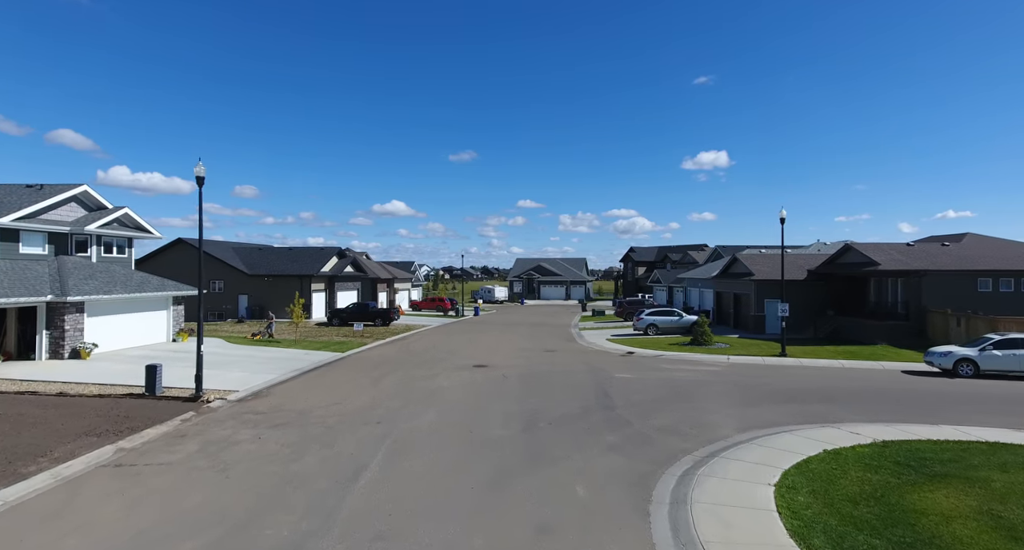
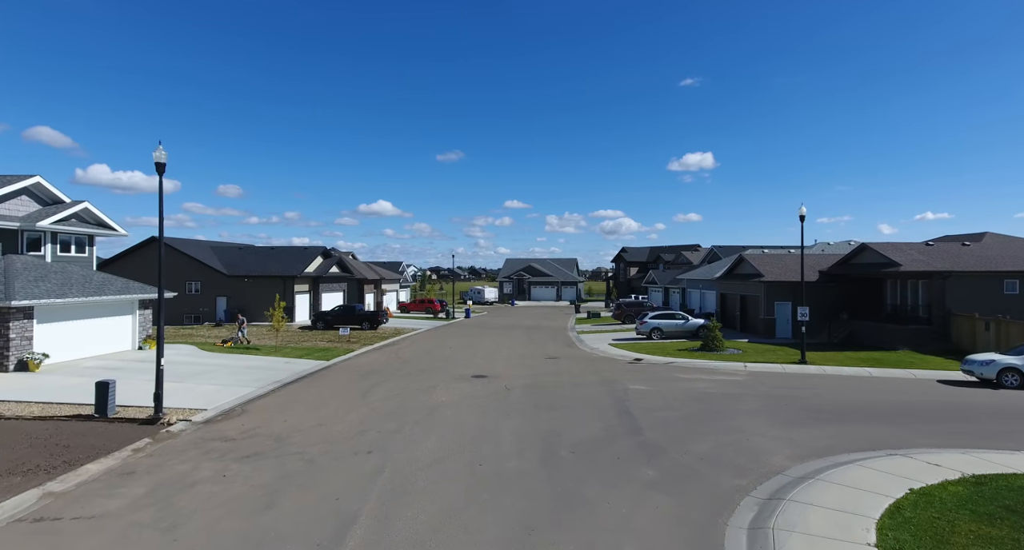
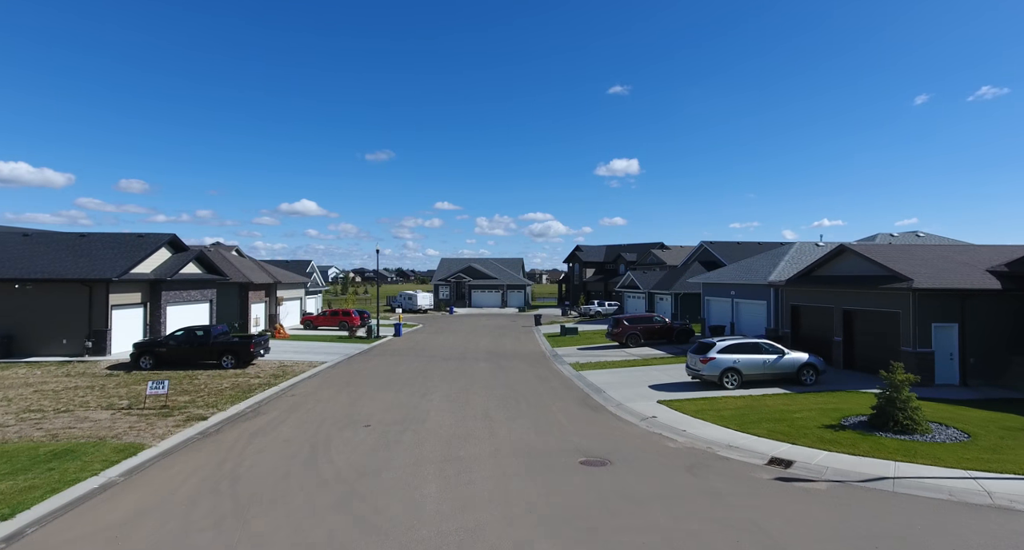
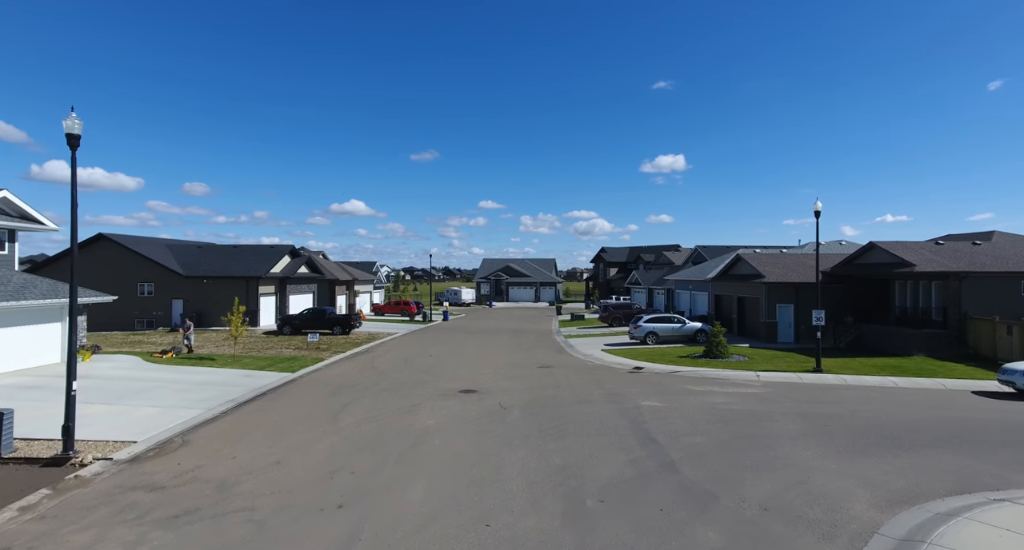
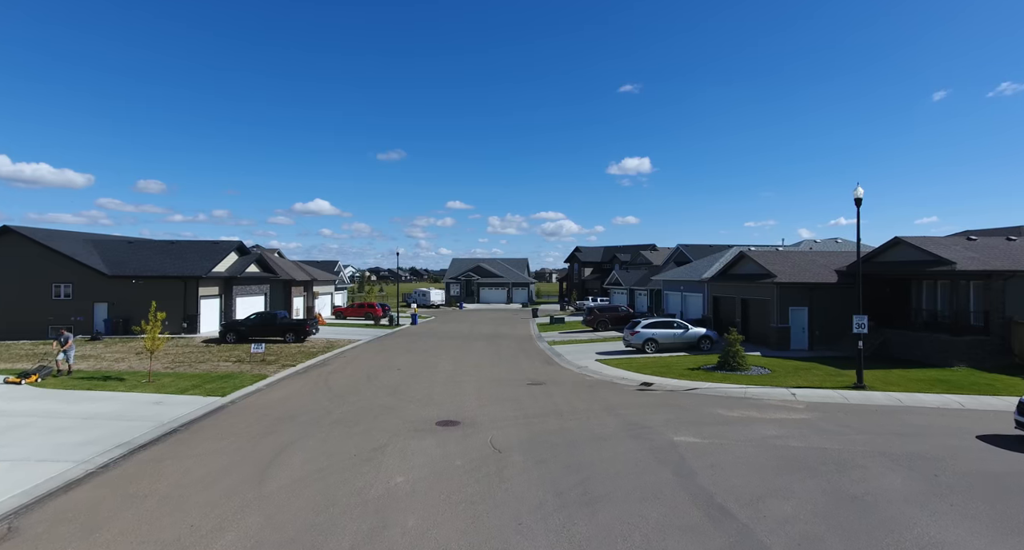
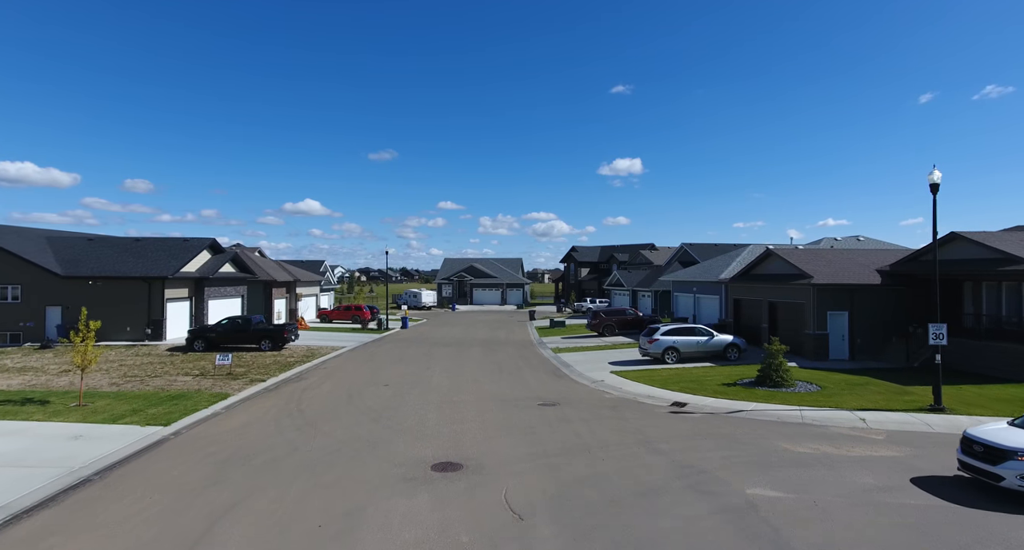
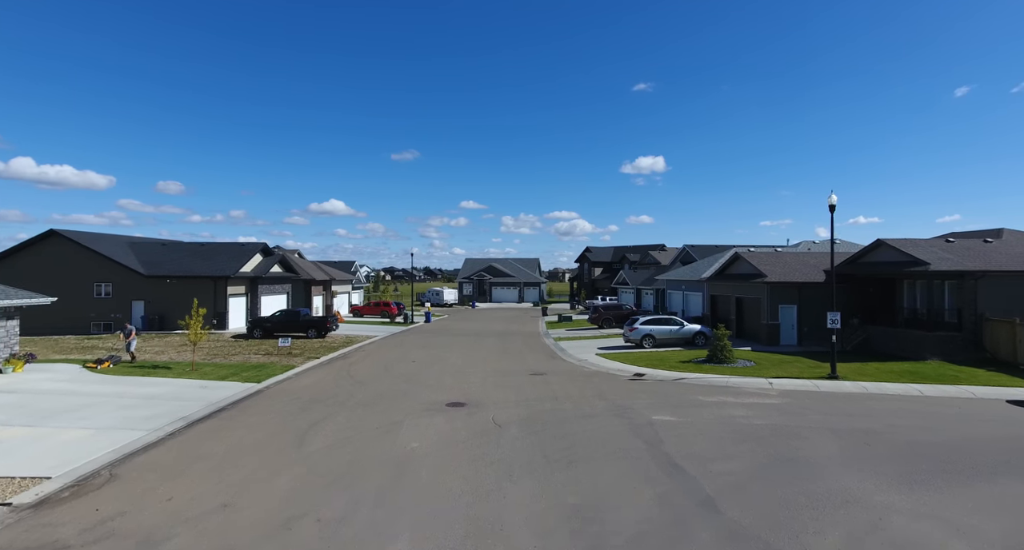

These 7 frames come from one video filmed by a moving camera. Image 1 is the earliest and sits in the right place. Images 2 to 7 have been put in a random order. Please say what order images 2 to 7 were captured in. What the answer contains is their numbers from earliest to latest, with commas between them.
2, 4, 7, 5, 6, 3
